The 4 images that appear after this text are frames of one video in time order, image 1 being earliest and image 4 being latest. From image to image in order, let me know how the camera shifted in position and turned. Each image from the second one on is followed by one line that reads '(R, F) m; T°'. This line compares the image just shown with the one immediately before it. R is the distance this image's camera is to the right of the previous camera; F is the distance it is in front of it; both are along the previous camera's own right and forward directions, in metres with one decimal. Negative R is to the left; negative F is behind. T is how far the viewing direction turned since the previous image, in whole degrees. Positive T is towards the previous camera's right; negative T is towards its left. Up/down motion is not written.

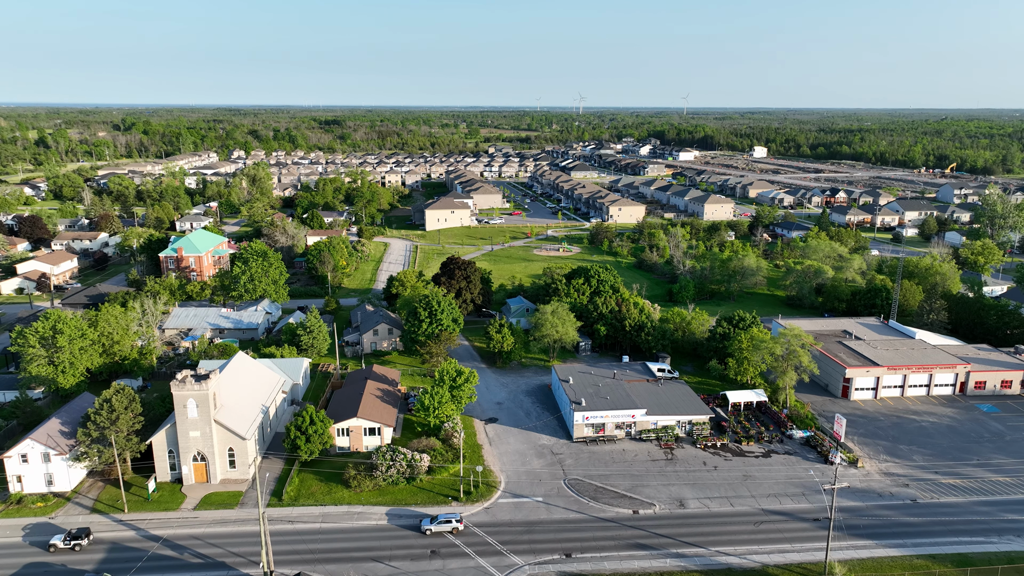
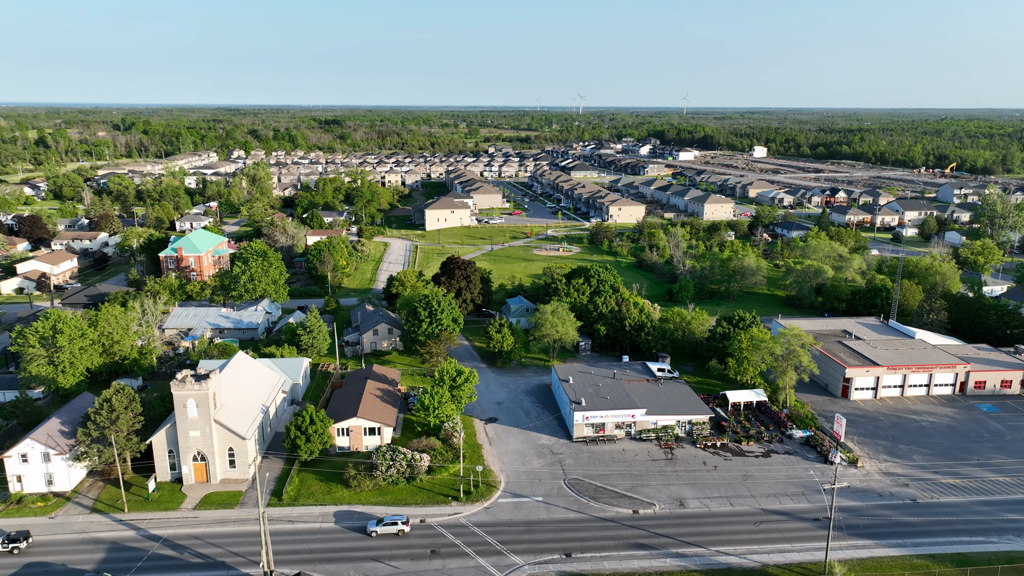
(0.0, 0.0) m; 0°
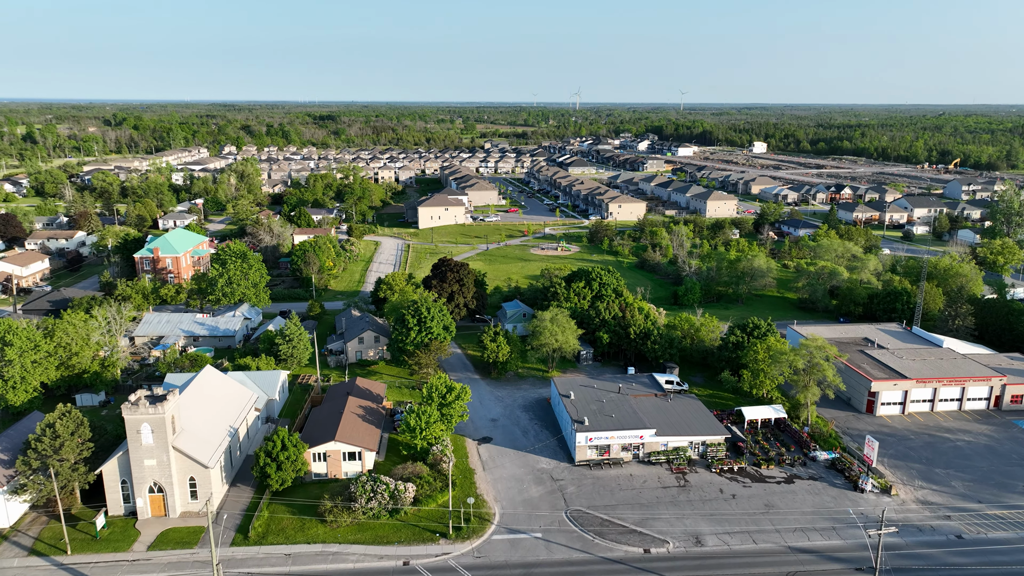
(+0.1, +3.1) m; 0°
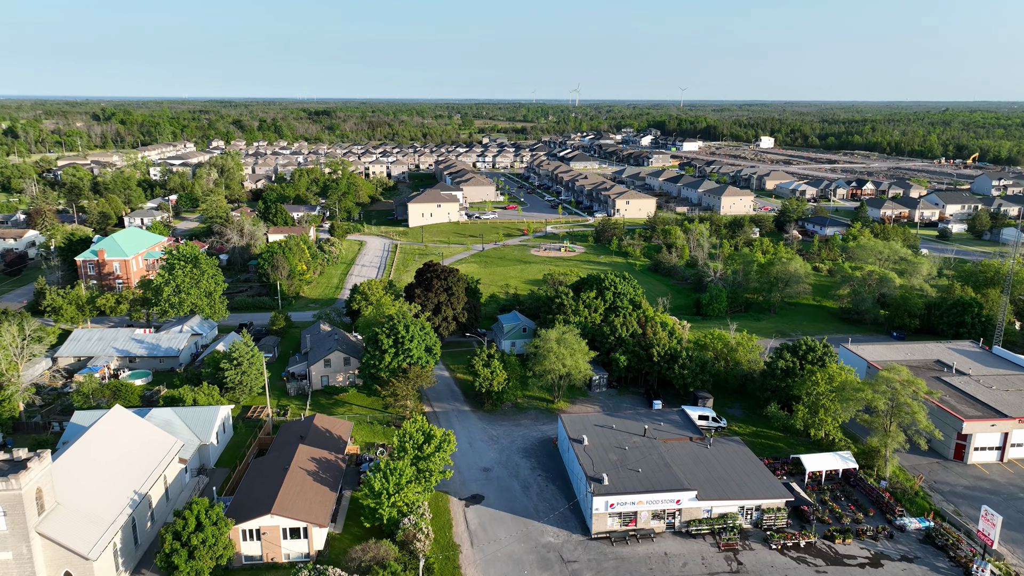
(+0.1, +7.0) m; 0°
